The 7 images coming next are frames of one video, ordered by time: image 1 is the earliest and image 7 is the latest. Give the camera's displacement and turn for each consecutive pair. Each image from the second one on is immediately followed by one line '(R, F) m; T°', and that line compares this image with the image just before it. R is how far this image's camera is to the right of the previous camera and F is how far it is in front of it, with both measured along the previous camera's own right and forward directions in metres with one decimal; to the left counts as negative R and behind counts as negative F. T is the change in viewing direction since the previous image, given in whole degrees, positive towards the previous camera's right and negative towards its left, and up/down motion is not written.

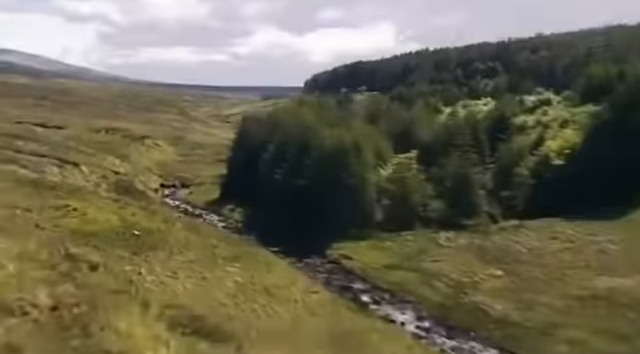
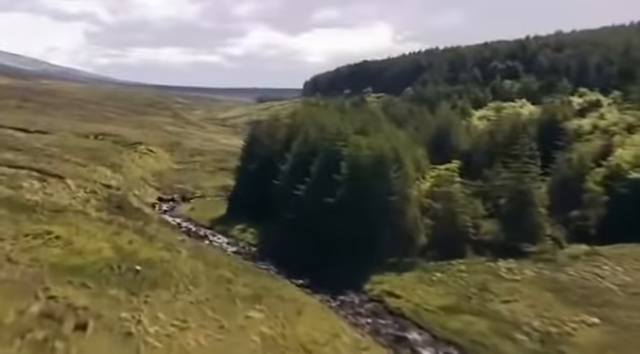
(-4.0, +11.3) m; +1°
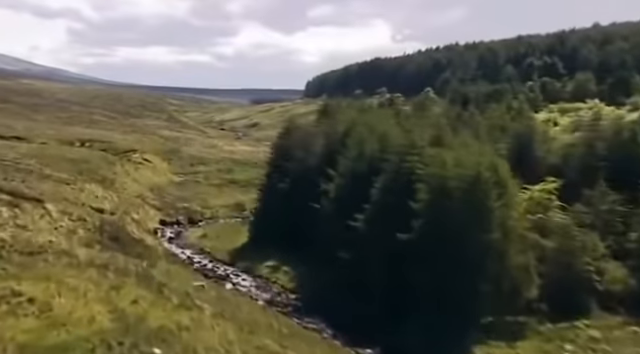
(-5.9, +15.7) m; +1°
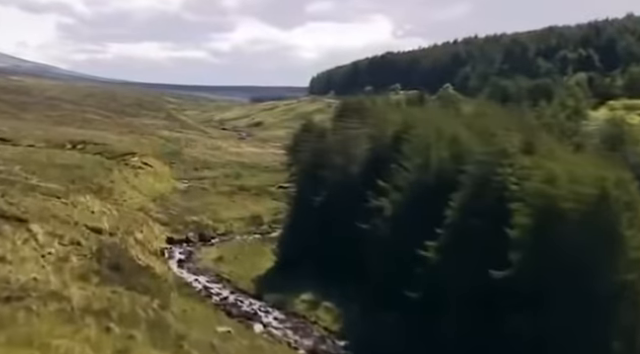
(-4.1, +10.5) m; +1°
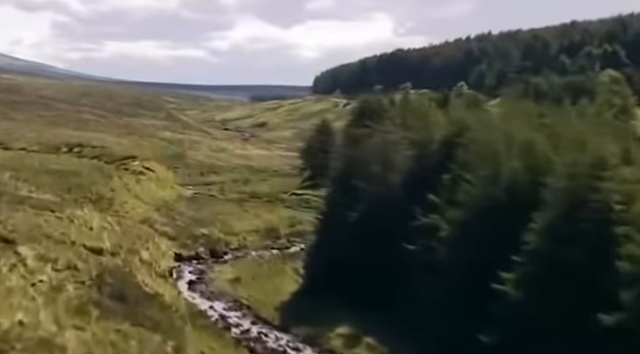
(-2.6, +6.9) m; 0°
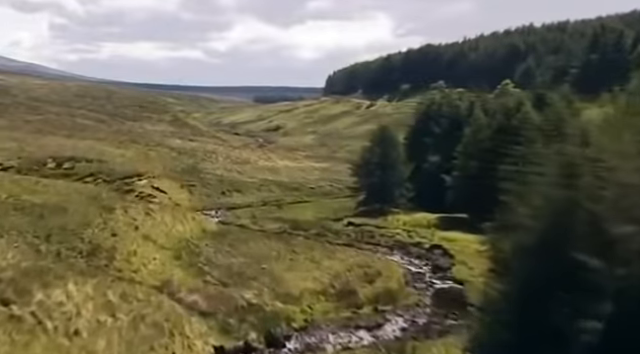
(-7.2, +21.3) m; 0°
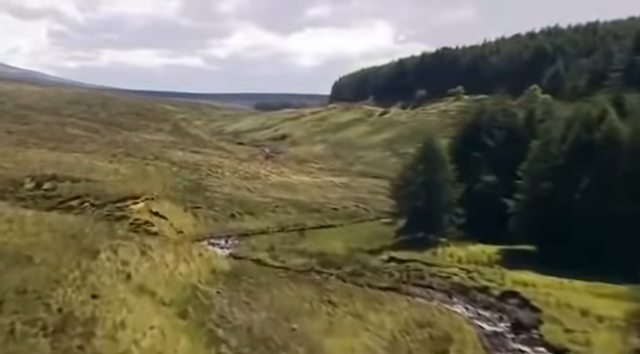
(-3.2, +12.6) m; 0°
